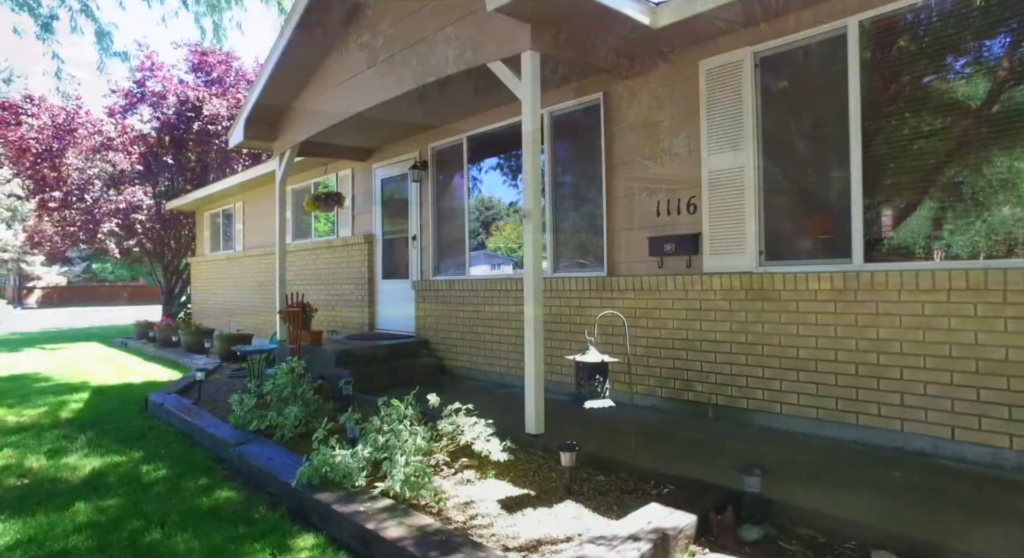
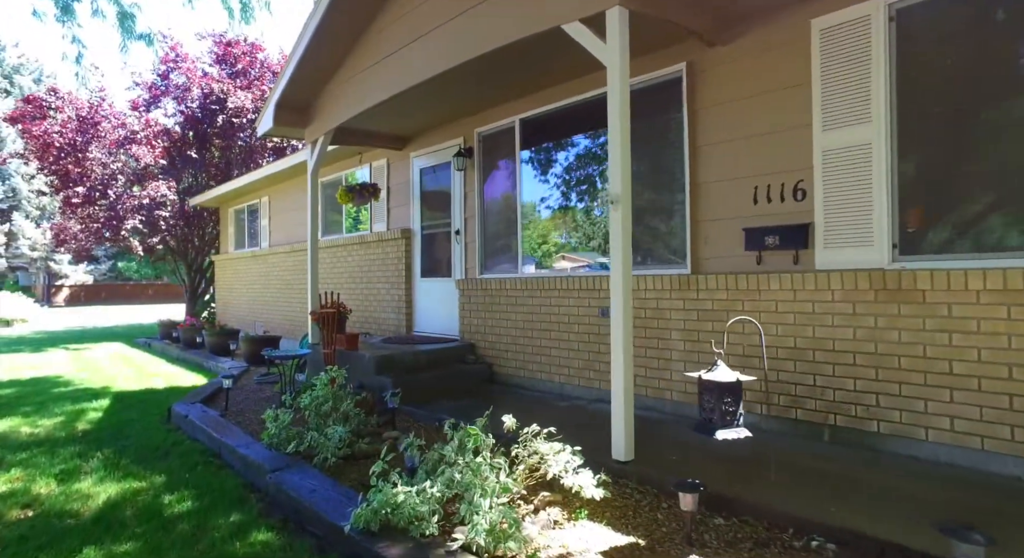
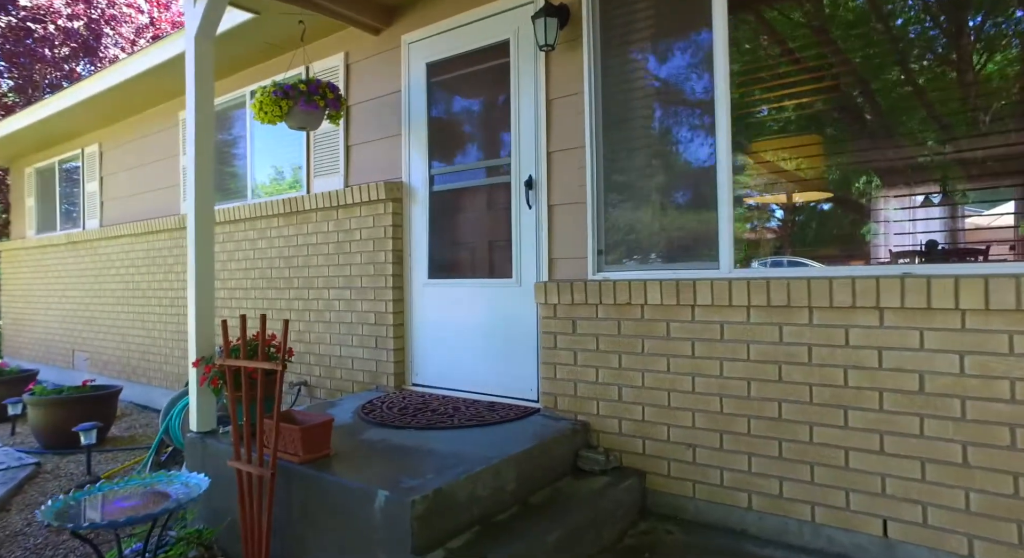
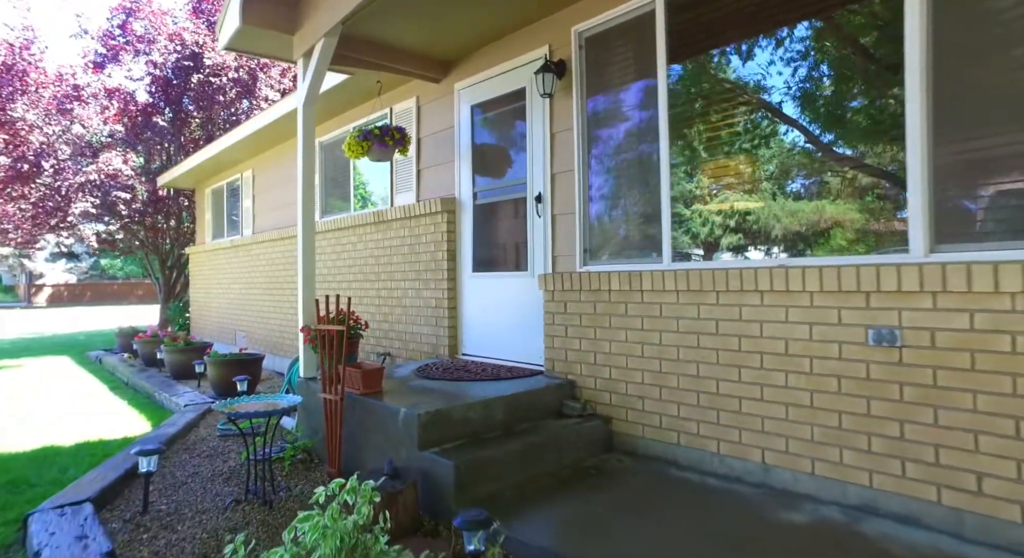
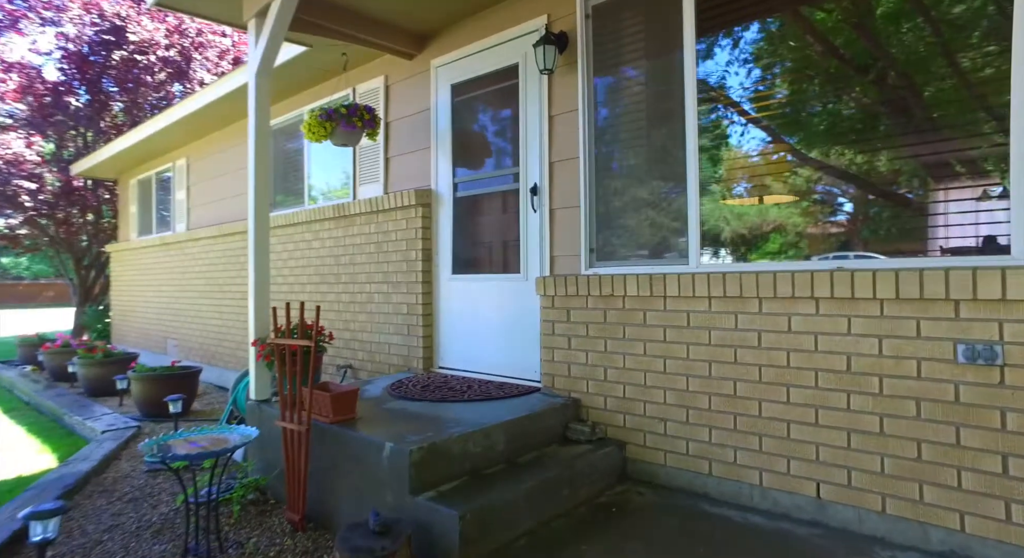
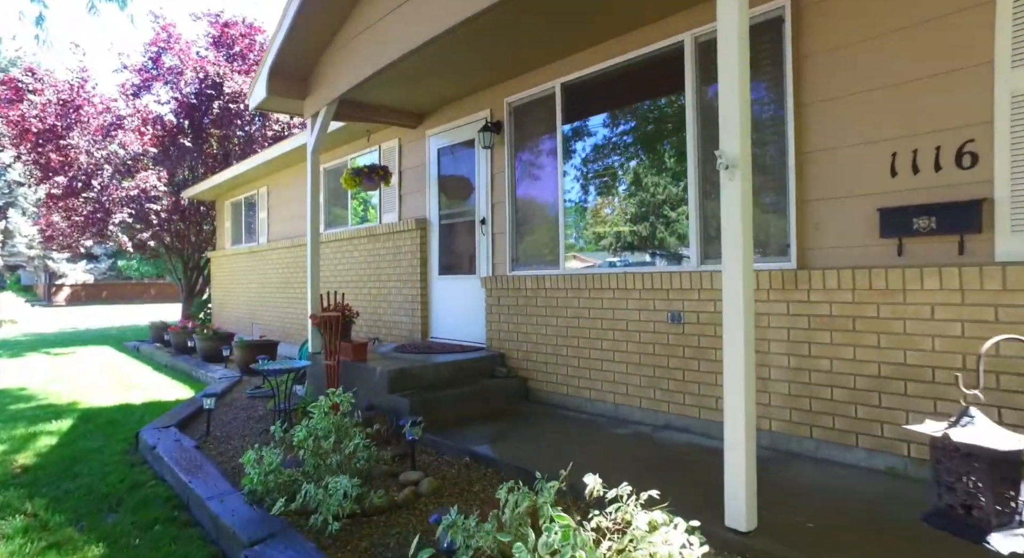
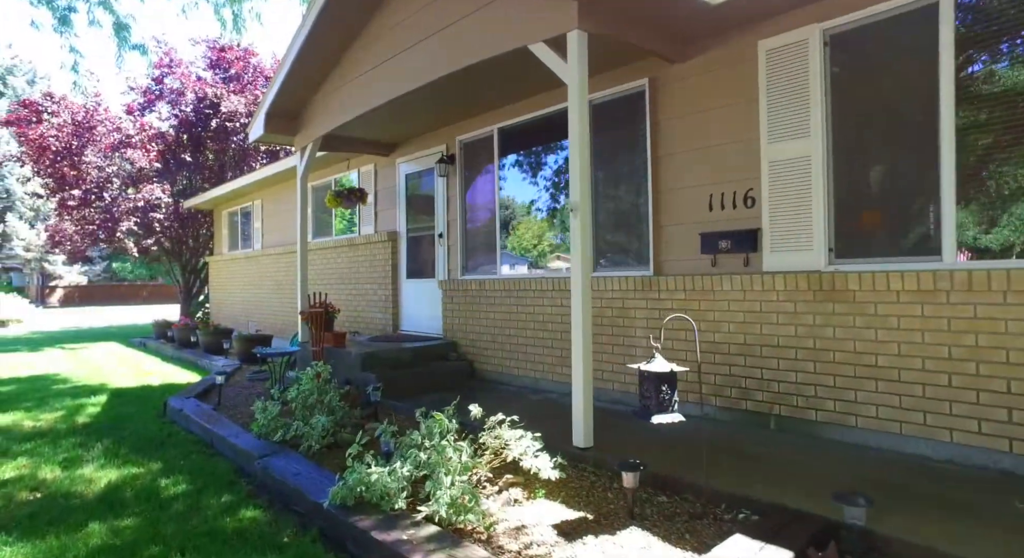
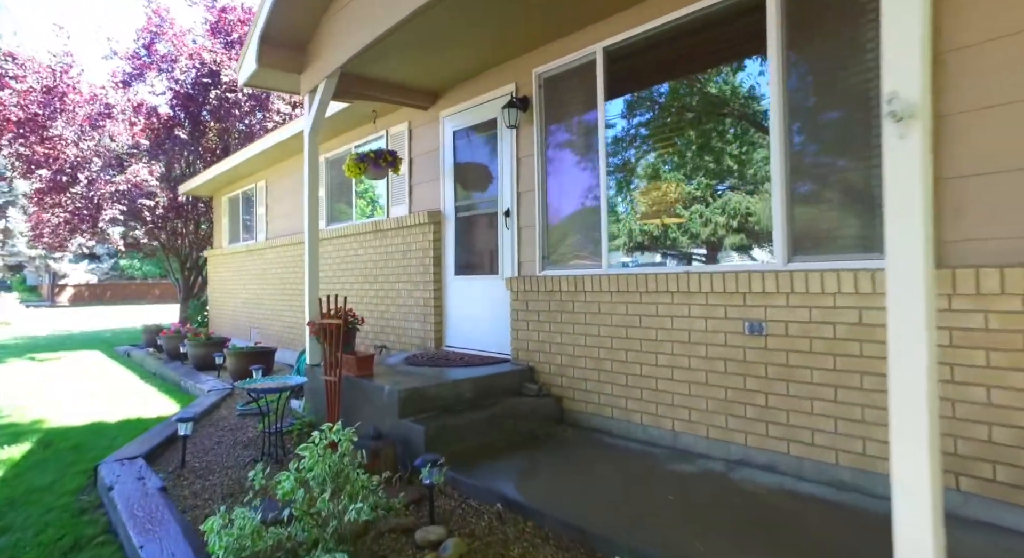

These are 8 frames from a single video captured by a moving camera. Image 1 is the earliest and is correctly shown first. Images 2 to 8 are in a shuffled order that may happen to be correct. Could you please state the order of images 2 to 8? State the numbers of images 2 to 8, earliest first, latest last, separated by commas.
7, 2, 6, 8, 4, 5, 3
